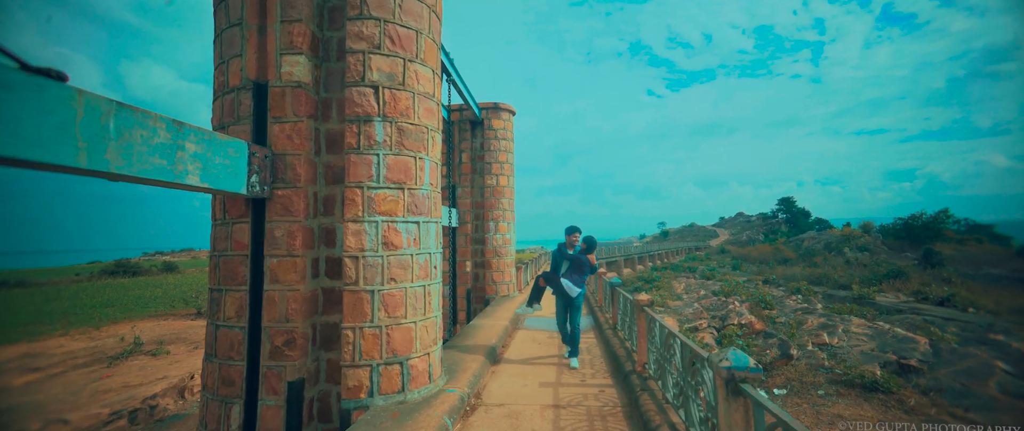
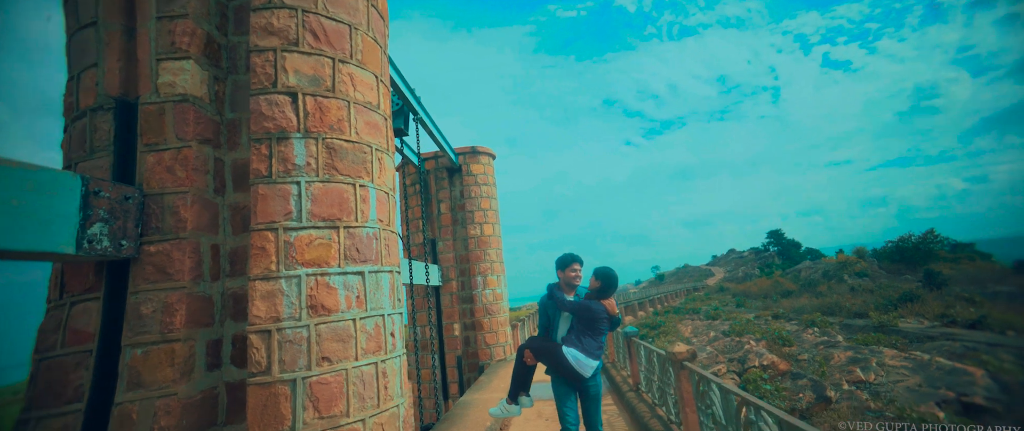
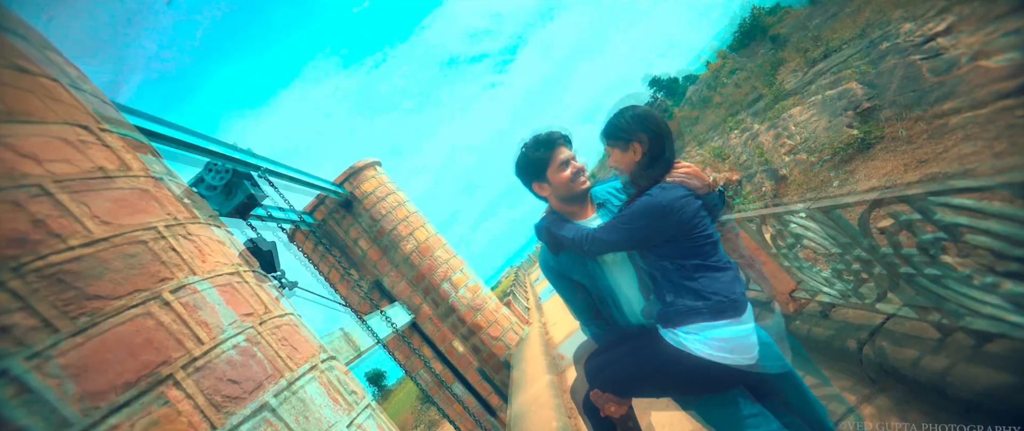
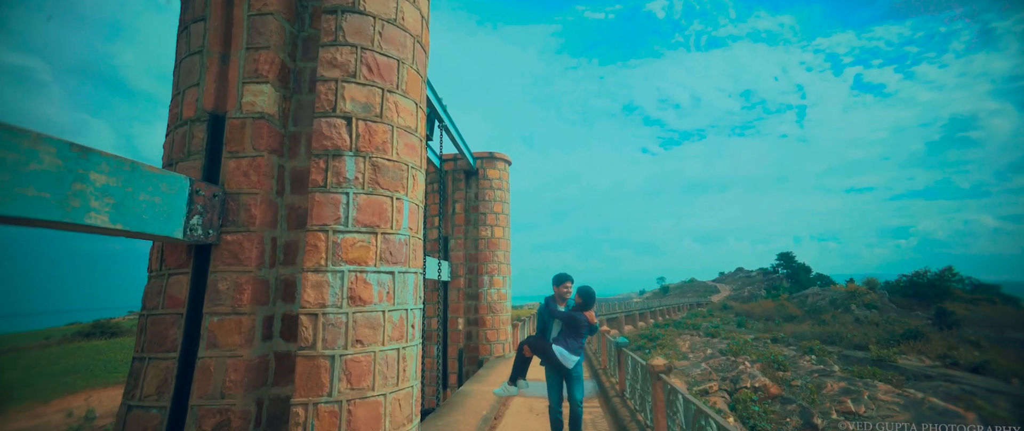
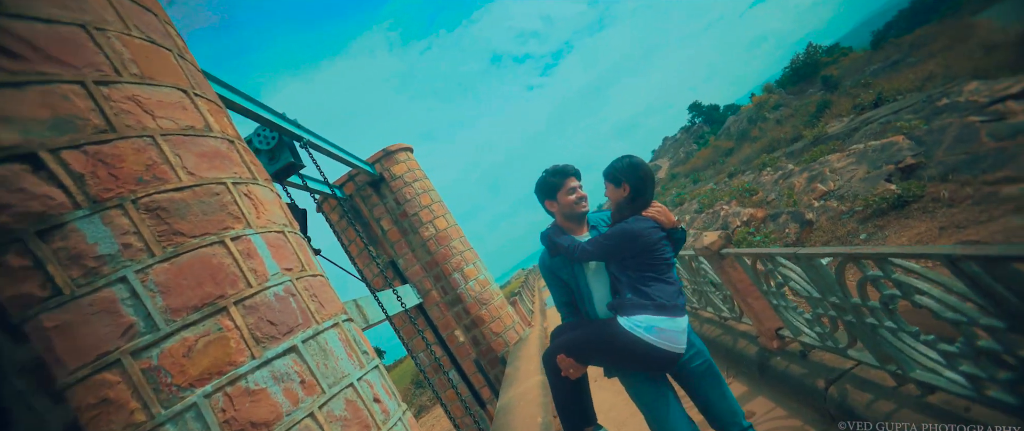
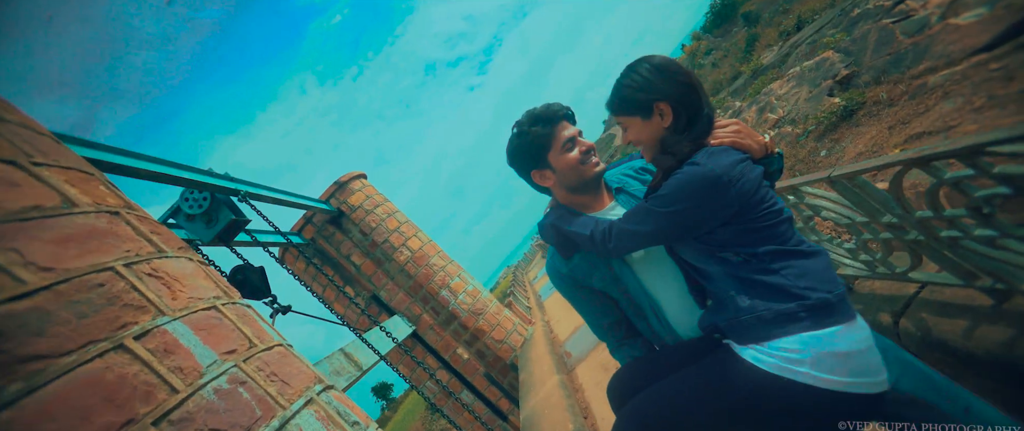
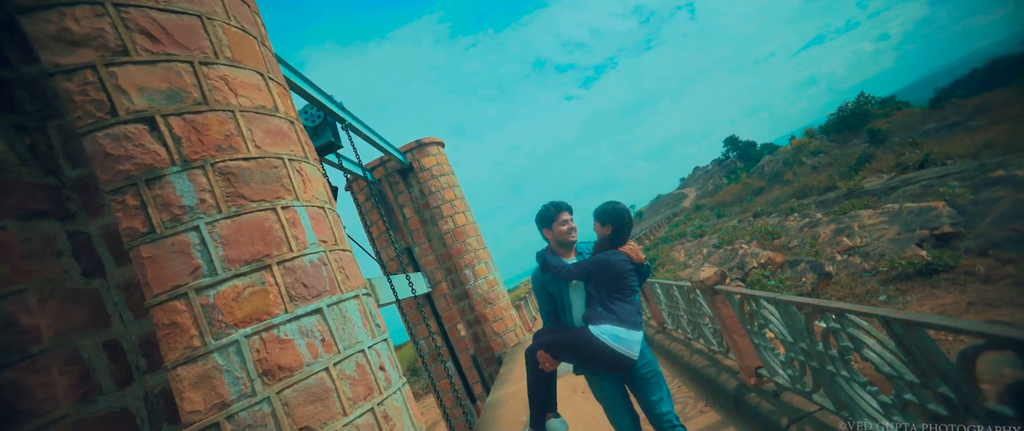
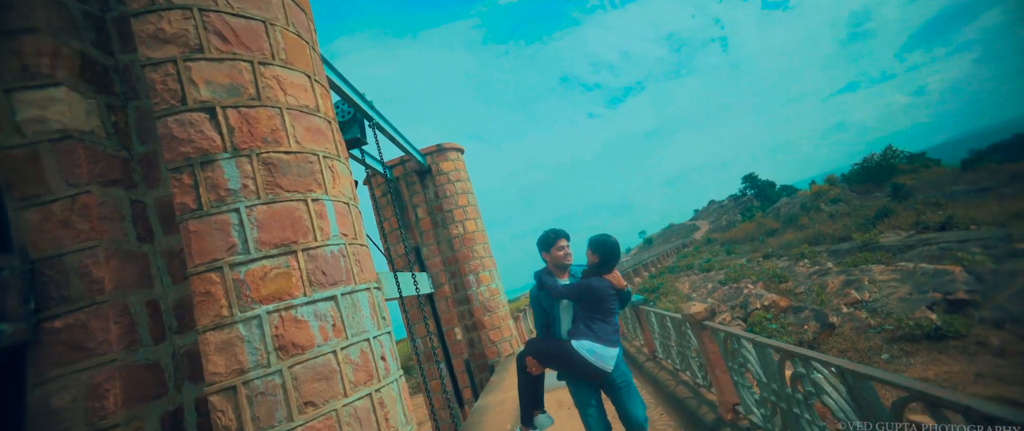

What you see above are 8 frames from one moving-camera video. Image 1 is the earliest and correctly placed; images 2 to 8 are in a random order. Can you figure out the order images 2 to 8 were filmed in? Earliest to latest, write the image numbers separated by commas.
4, 2, 8, 7, 5, 3, 6
